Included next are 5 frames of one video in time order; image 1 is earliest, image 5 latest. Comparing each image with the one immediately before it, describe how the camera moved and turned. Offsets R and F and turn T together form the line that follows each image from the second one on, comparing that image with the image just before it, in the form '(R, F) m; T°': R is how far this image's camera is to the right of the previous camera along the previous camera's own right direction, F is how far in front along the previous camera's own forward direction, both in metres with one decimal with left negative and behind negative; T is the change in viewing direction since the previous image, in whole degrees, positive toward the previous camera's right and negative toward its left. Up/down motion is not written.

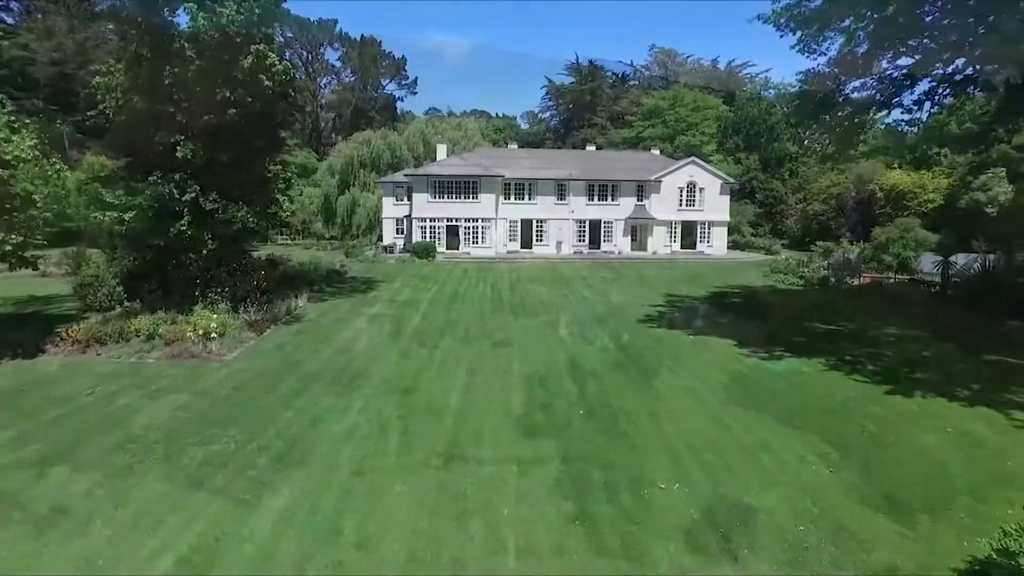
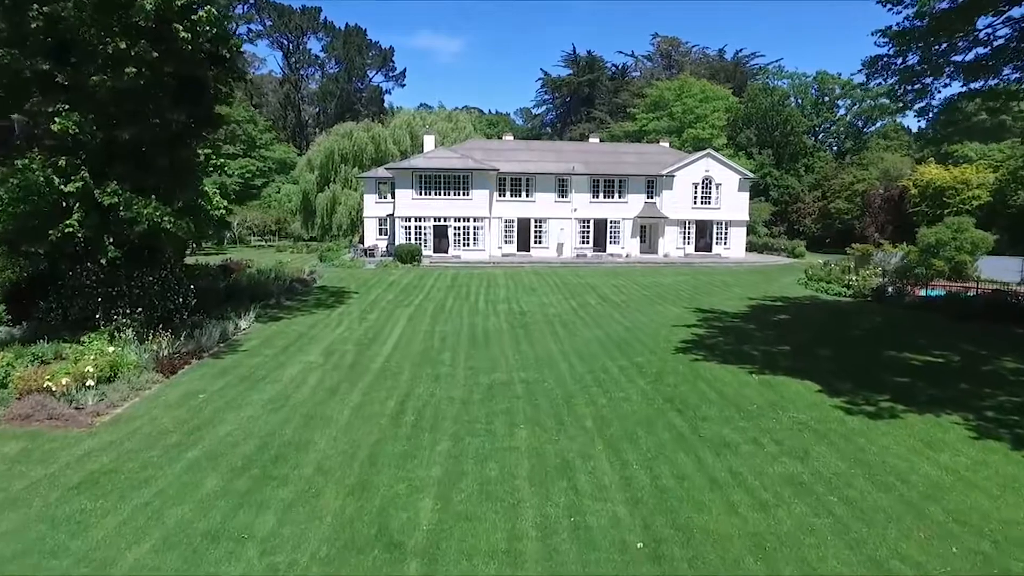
(-0.2, +4.9) m; +1°
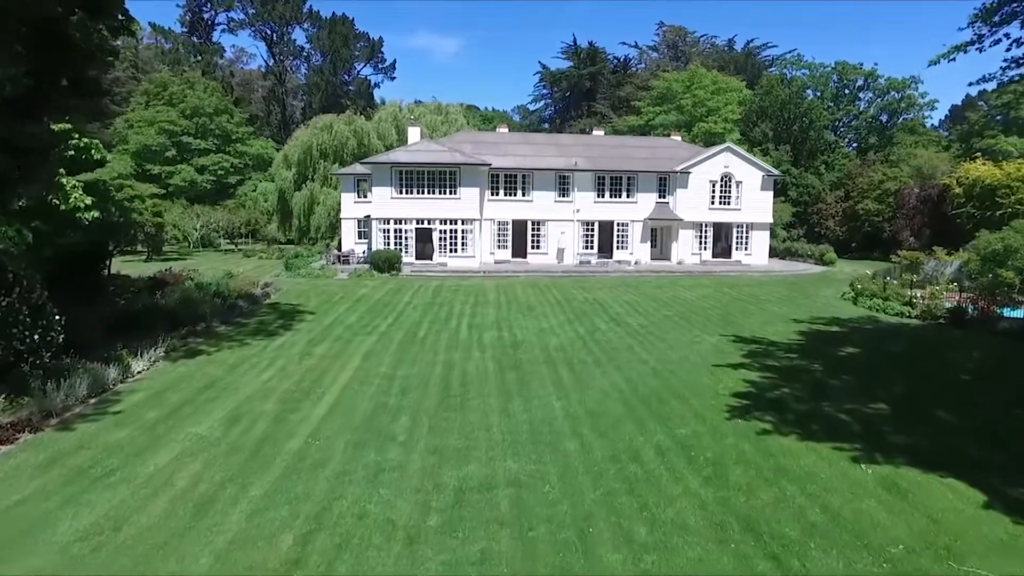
(+0.2, +4.9) m; 0°
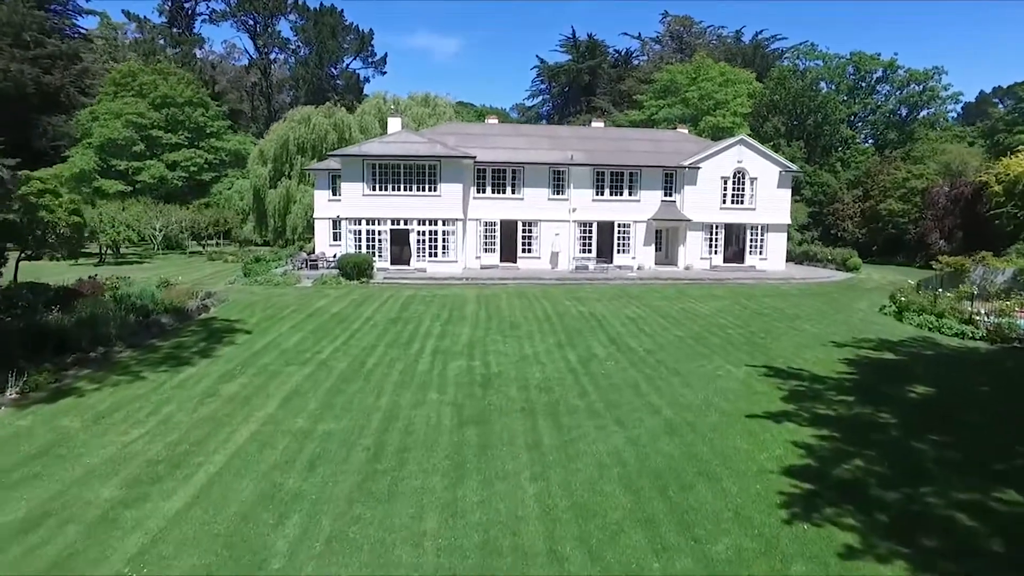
(+0.6, +3.9) m; 0°
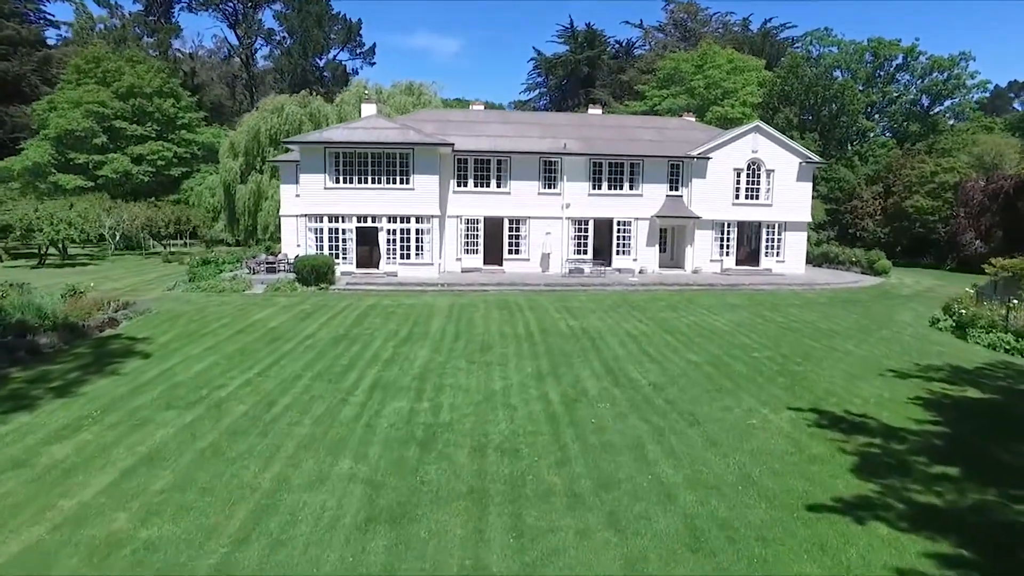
(+0.7, +3.9) m; 0°
